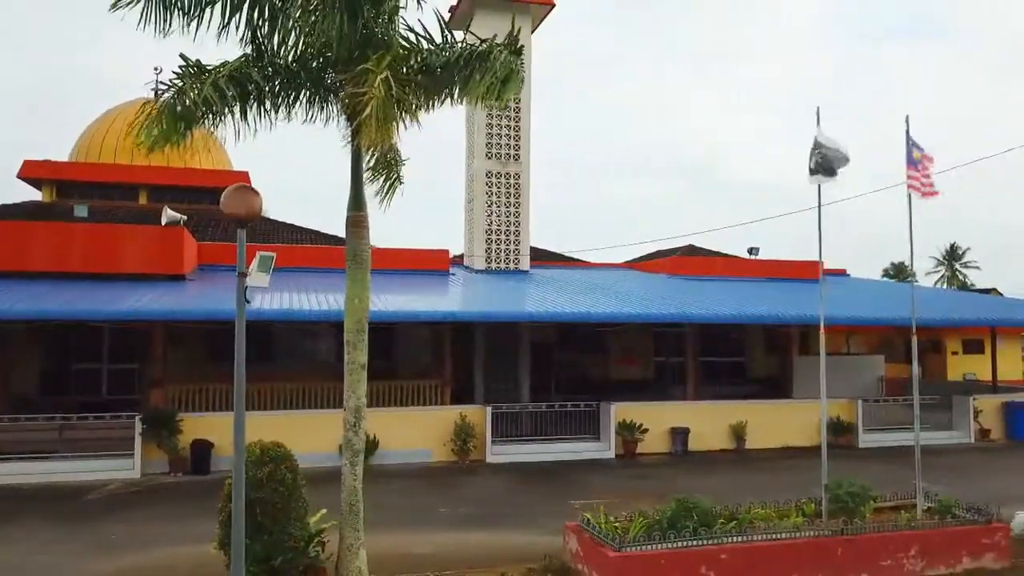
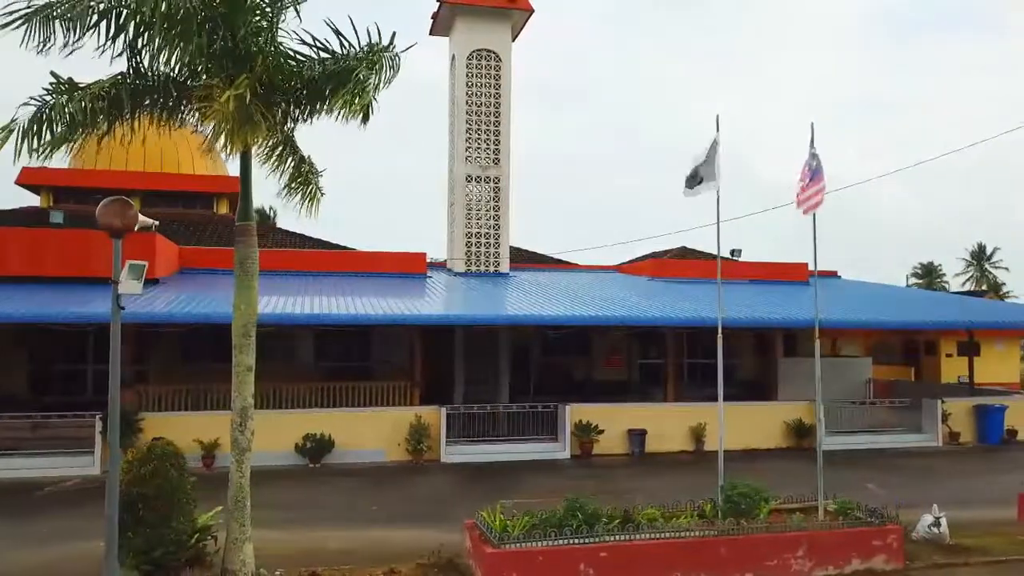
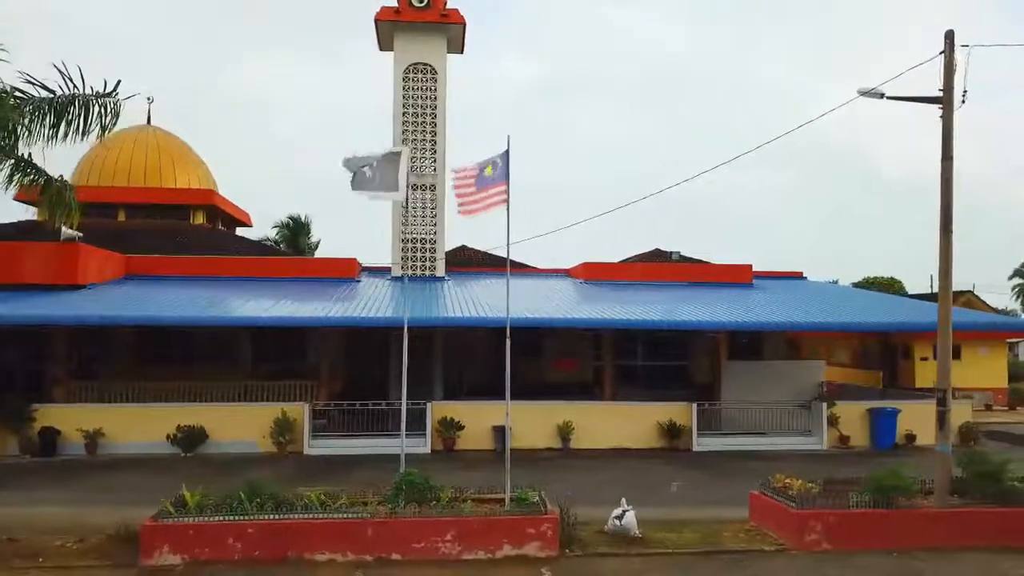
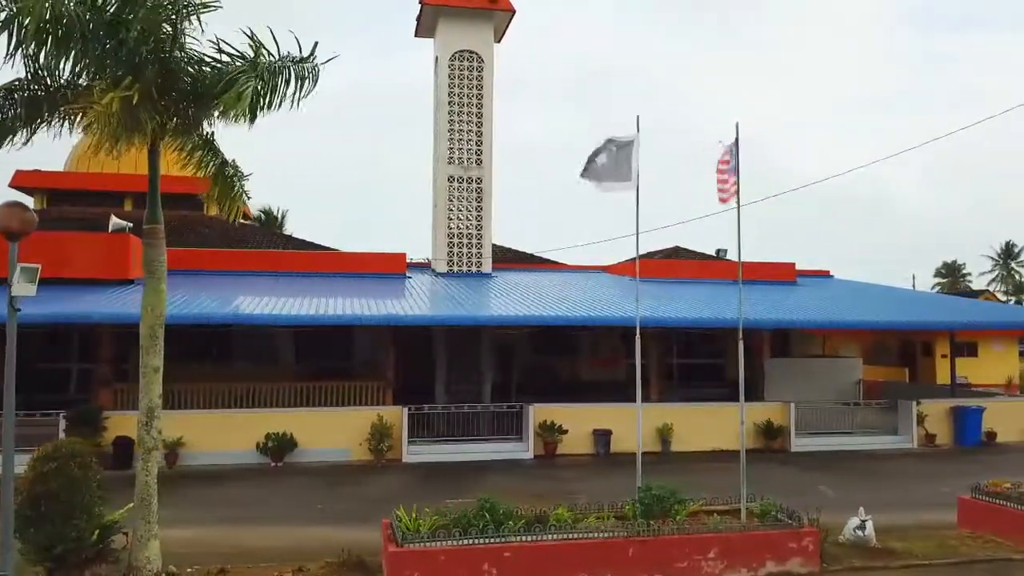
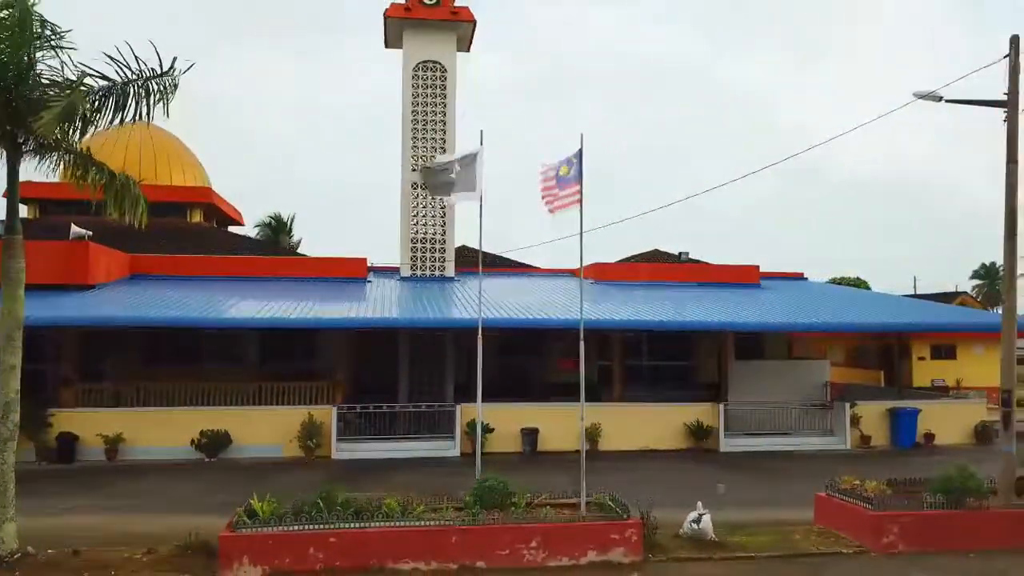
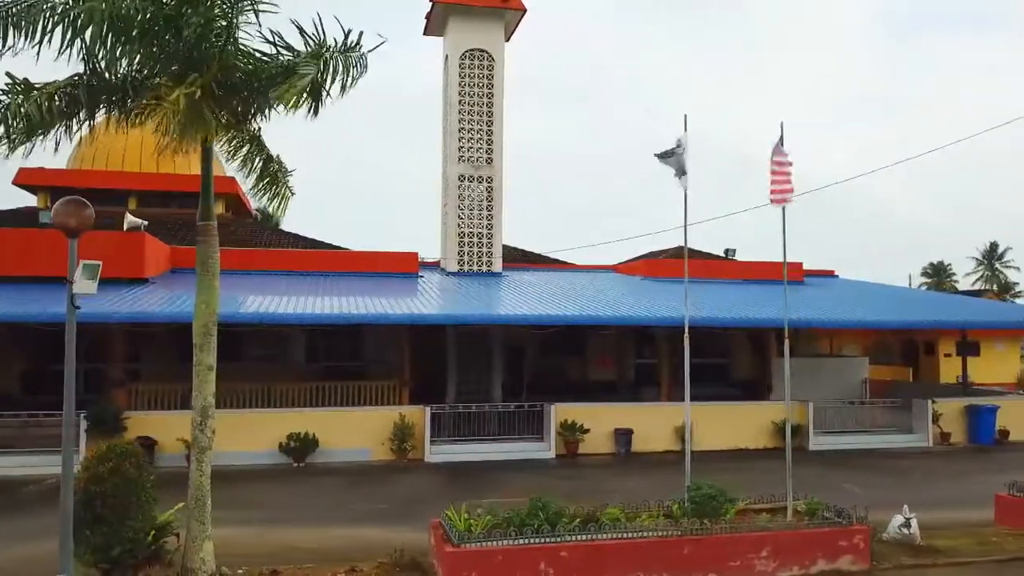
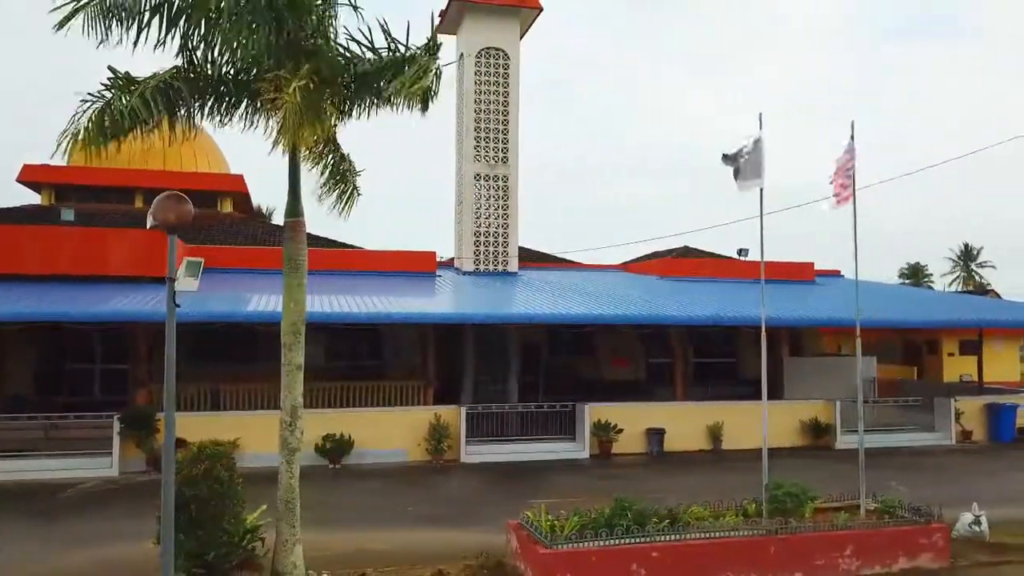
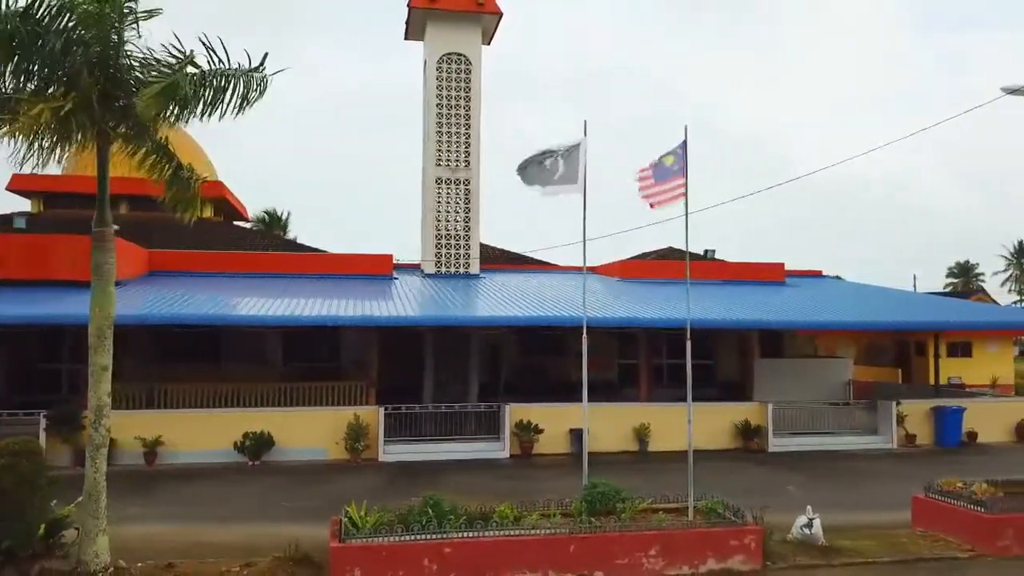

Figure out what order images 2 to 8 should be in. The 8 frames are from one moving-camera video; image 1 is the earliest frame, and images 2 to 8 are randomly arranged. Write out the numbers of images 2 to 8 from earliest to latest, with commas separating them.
7, 2, 6, 4, 8, 5, 3
